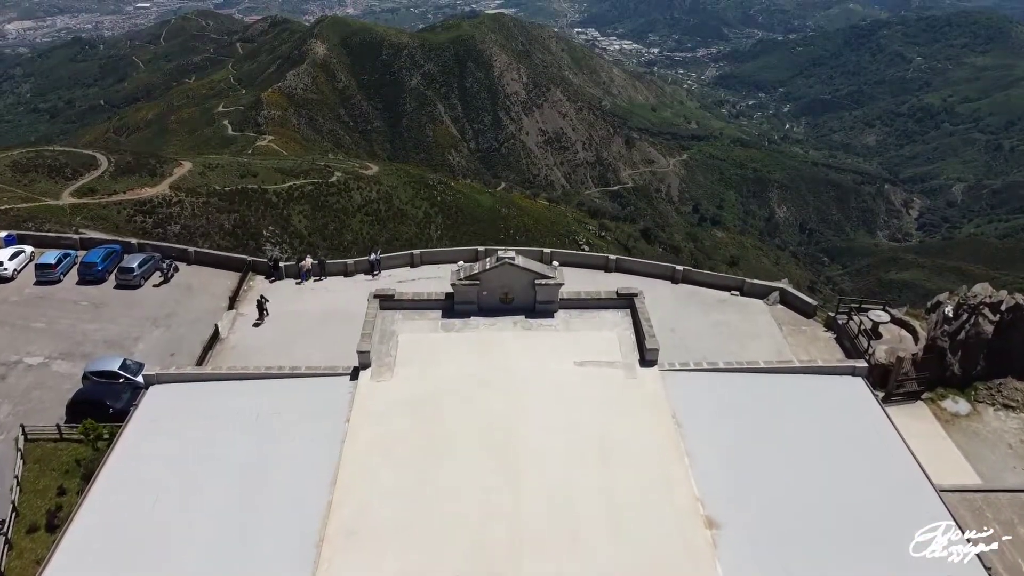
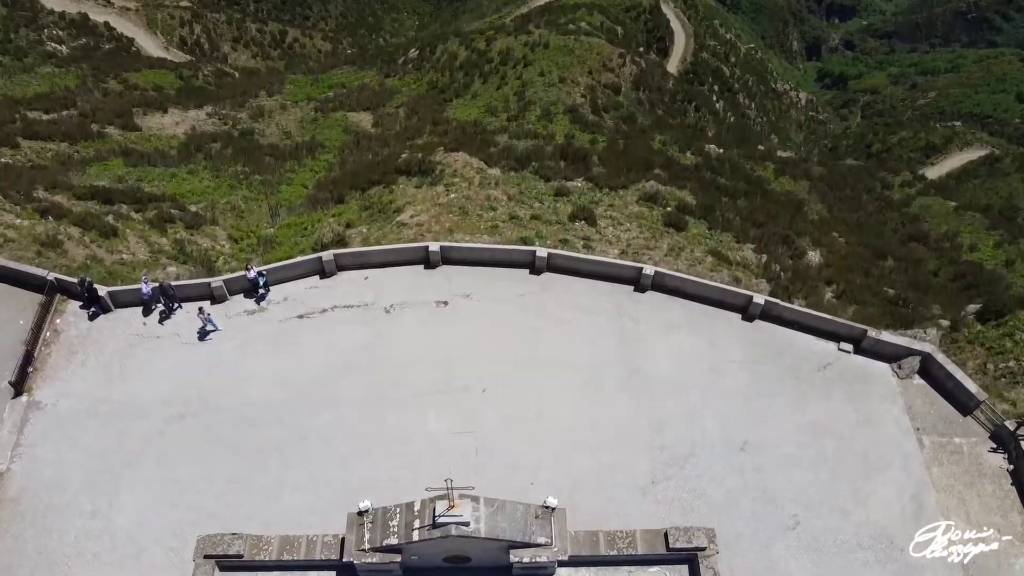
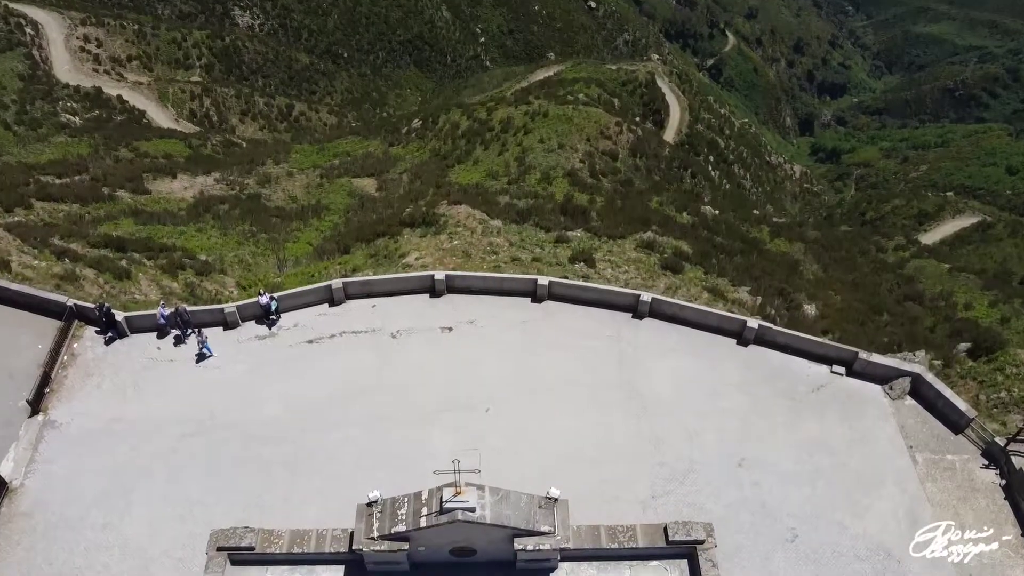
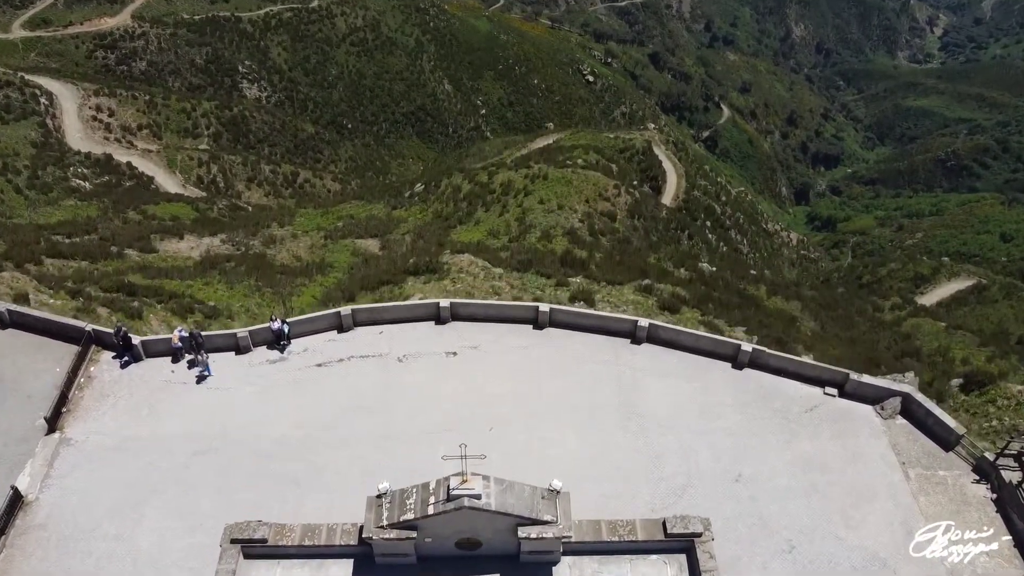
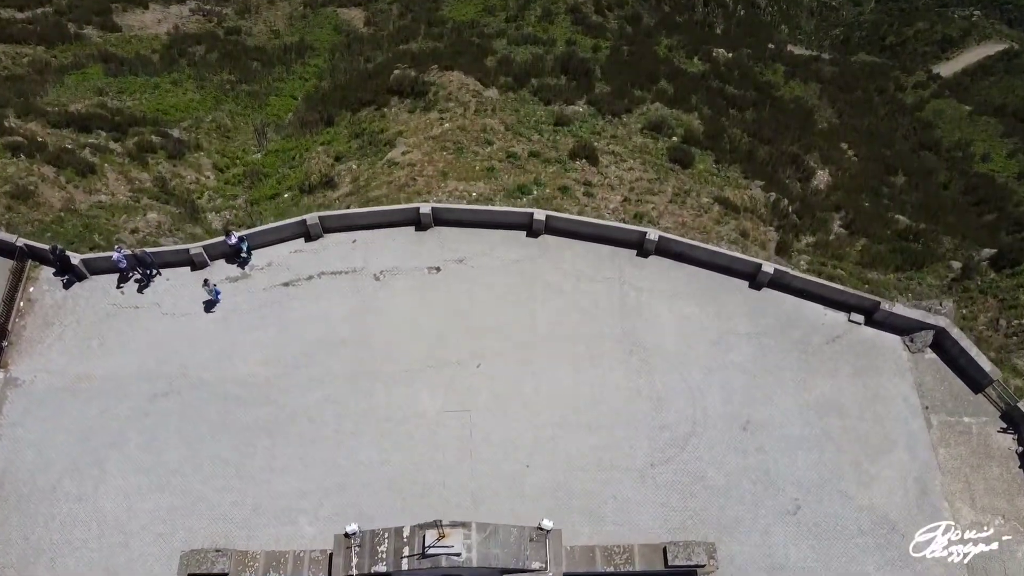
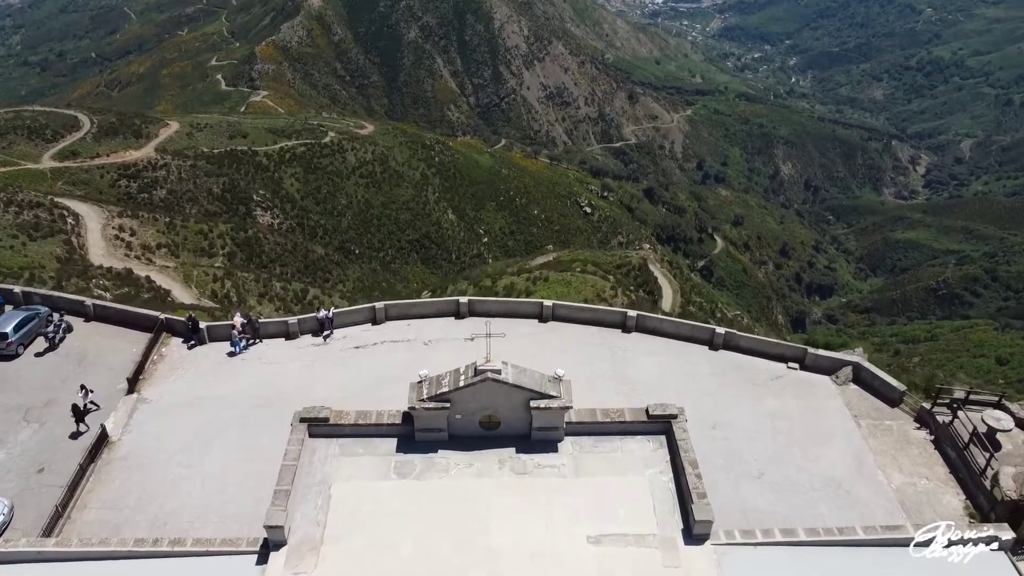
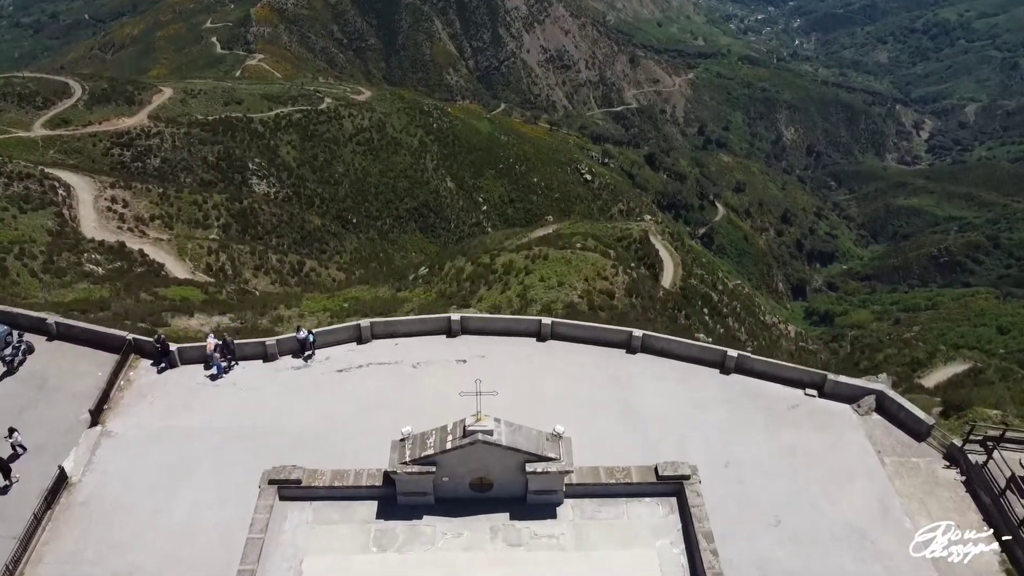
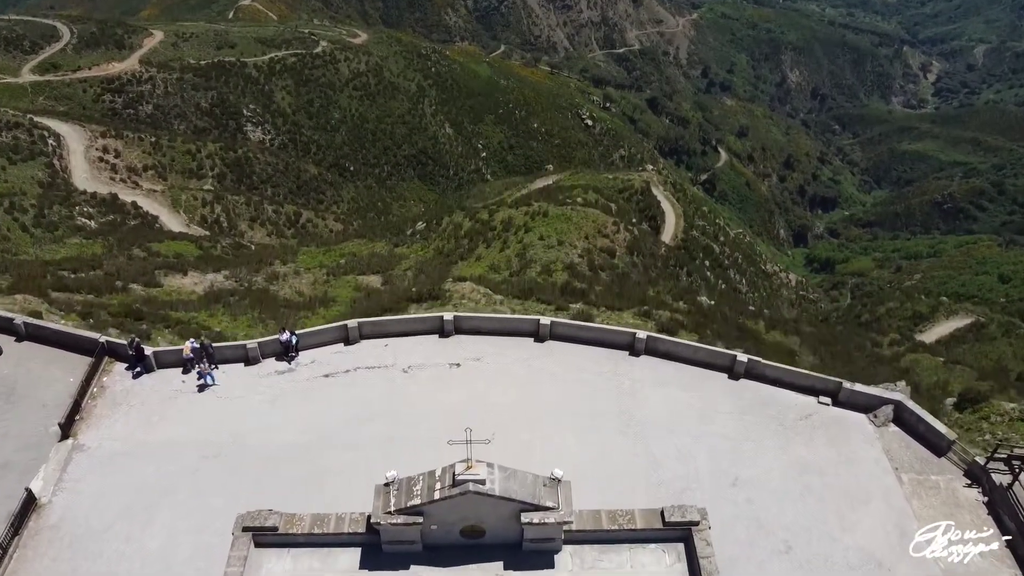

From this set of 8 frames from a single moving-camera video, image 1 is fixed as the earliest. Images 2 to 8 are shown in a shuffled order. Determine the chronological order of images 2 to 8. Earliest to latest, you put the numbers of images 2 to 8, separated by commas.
6, 7, 8, 4, 3, 2, 5
